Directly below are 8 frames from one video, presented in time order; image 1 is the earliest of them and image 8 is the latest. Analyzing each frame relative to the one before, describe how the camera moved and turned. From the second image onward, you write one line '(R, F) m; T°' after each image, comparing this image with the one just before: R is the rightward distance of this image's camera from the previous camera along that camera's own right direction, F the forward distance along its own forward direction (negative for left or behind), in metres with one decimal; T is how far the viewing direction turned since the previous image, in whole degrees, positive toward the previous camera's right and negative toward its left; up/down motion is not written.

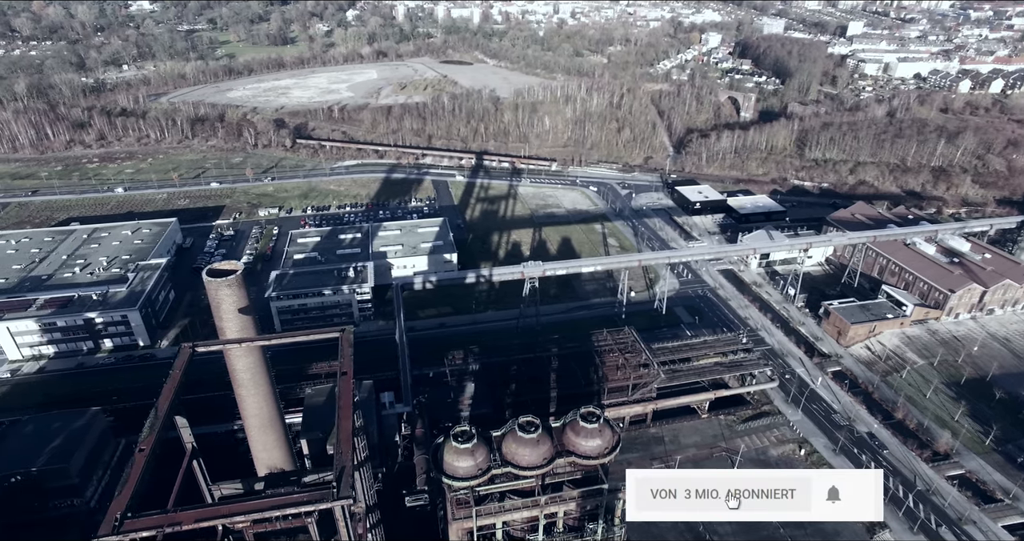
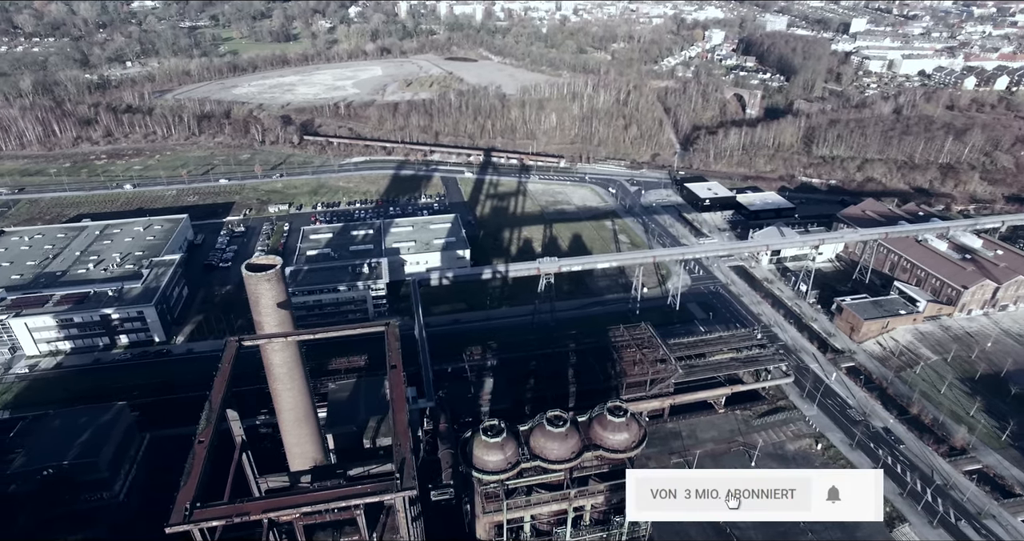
(-1.4, -0.2) m; 0°
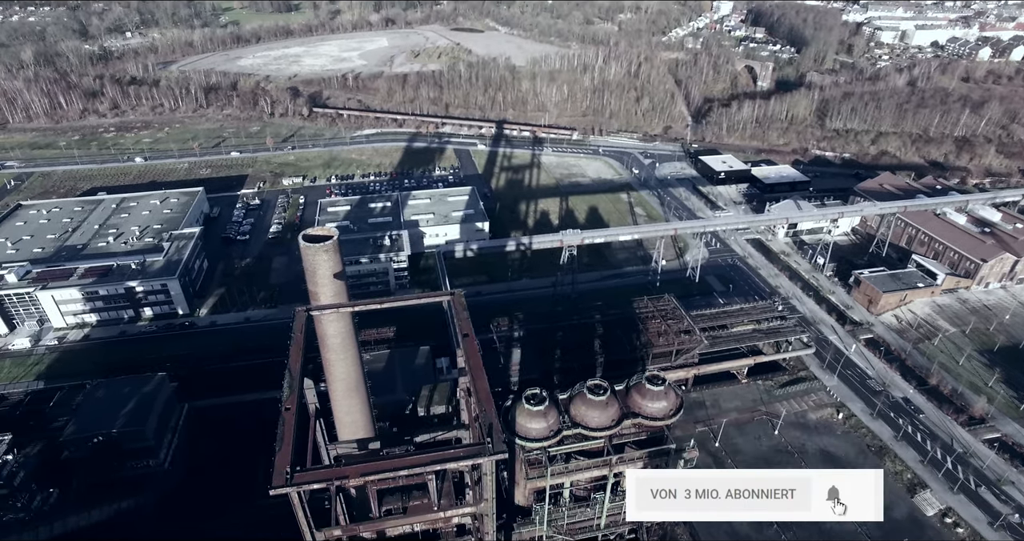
(-2.0, -0.3) m; 0°
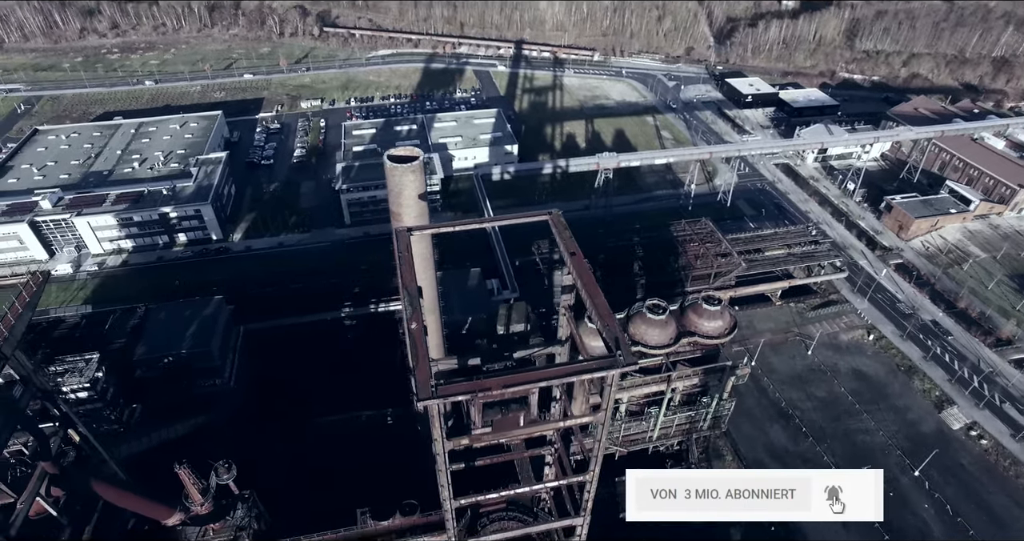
(-3.2, -0.3) m; 0°
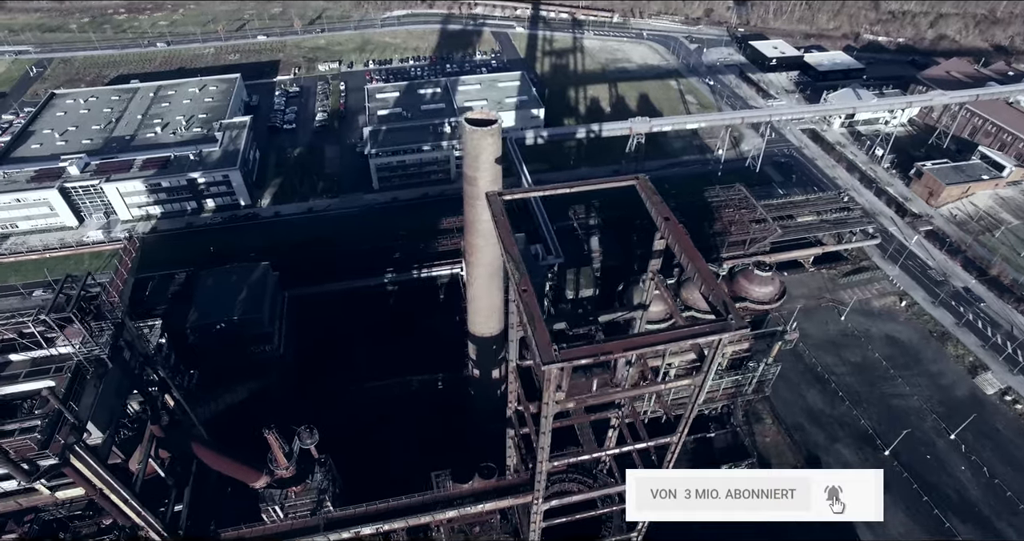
(-2.9, -0.1) m; 0°
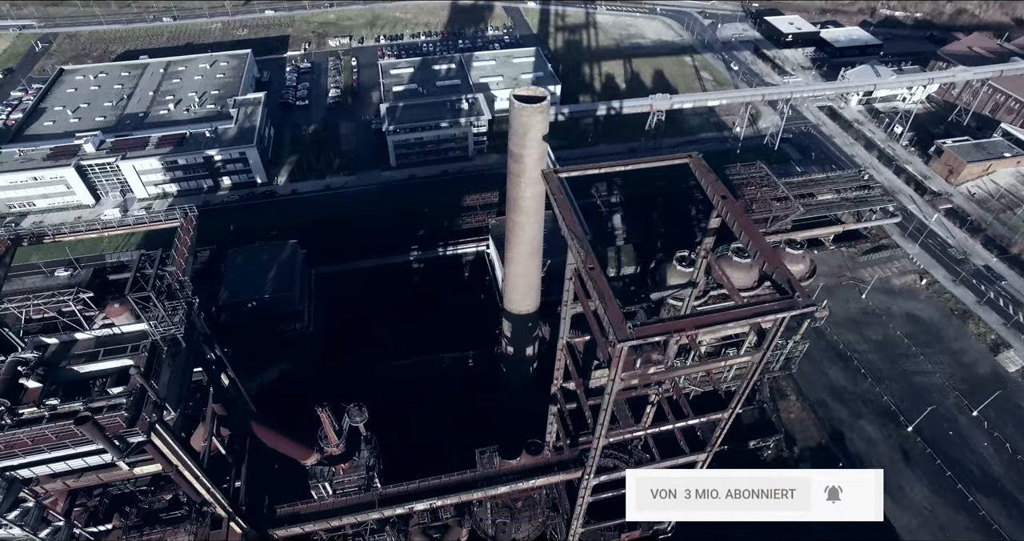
(-1.8, 0.0) m; 0°
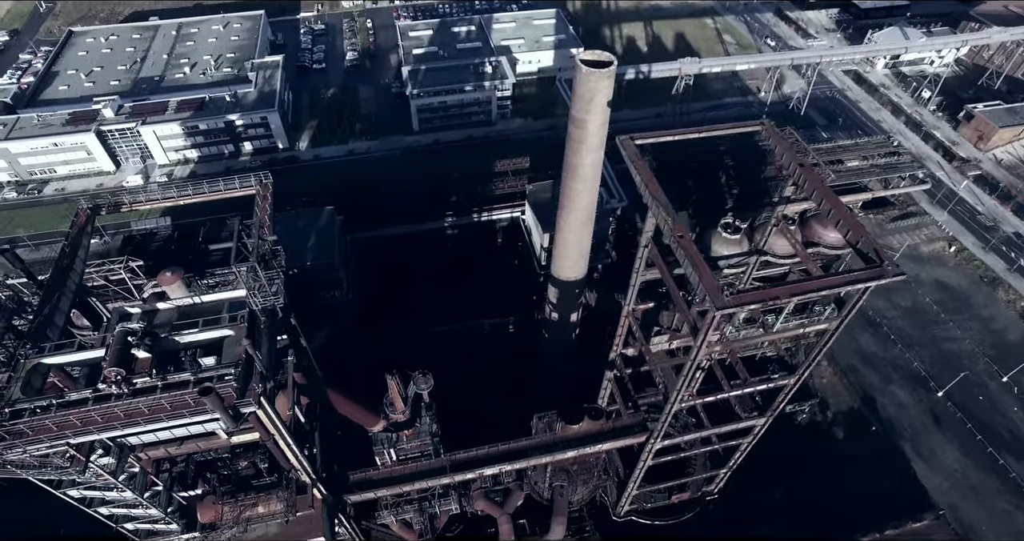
(-2.3, +0.1) m; 0°
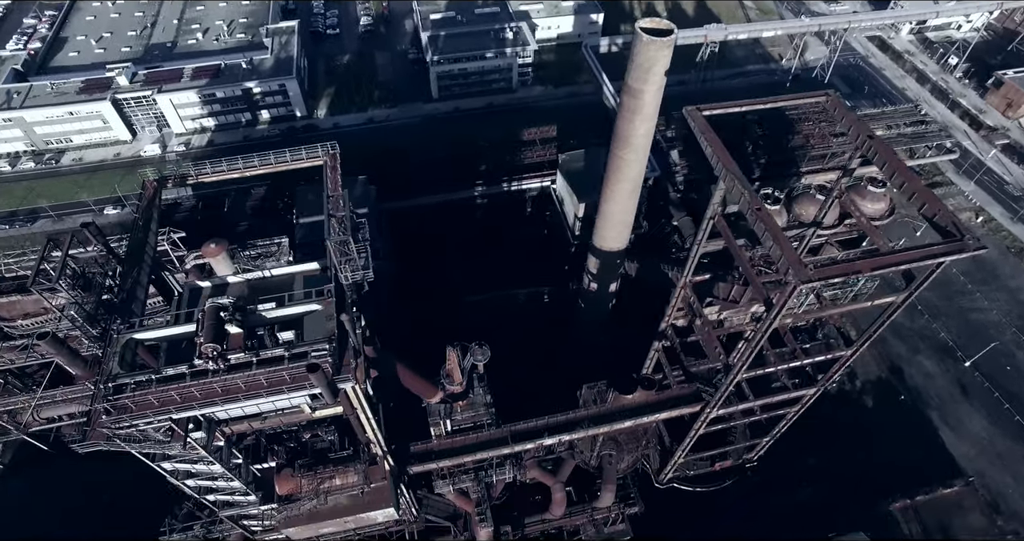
(-2.0, +0.2) m; 0°
